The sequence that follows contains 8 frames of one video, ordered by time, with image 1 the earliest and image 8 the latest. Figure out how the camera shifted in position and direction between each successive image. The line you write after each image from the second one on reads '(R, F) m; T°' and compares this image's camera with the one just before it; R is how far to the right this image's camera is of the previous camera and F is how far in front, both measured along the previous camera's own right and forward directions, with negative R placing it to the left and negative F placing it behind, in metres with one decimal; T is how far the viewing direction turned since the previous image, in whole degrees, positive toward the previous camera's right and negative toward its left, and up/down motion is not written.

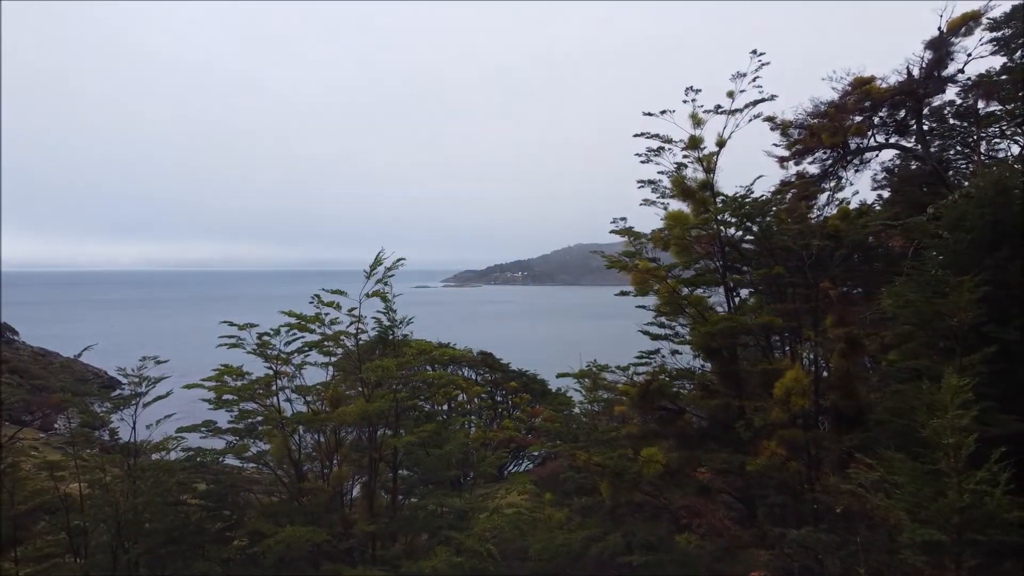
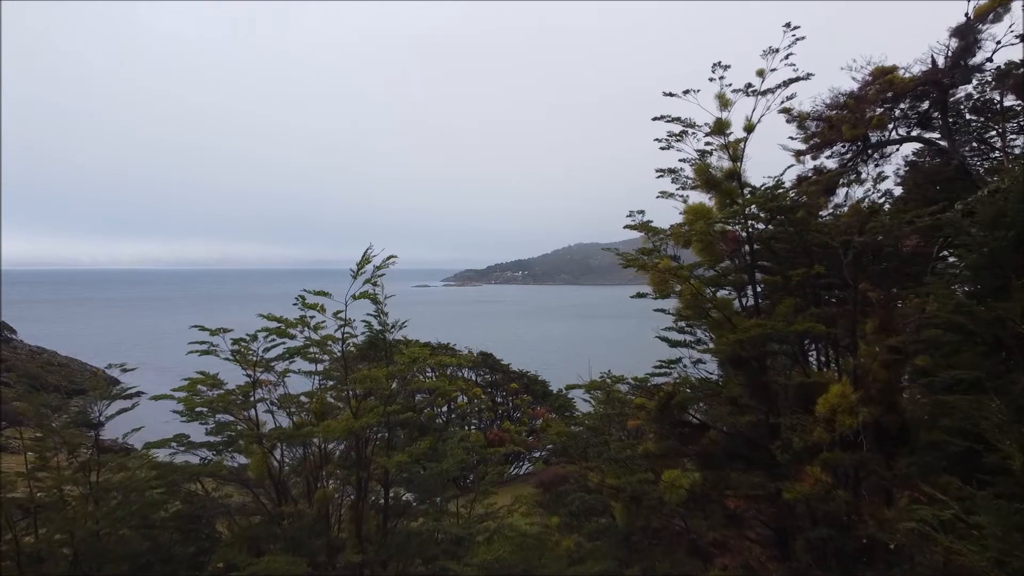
(0.0, +0.6) m; 0°
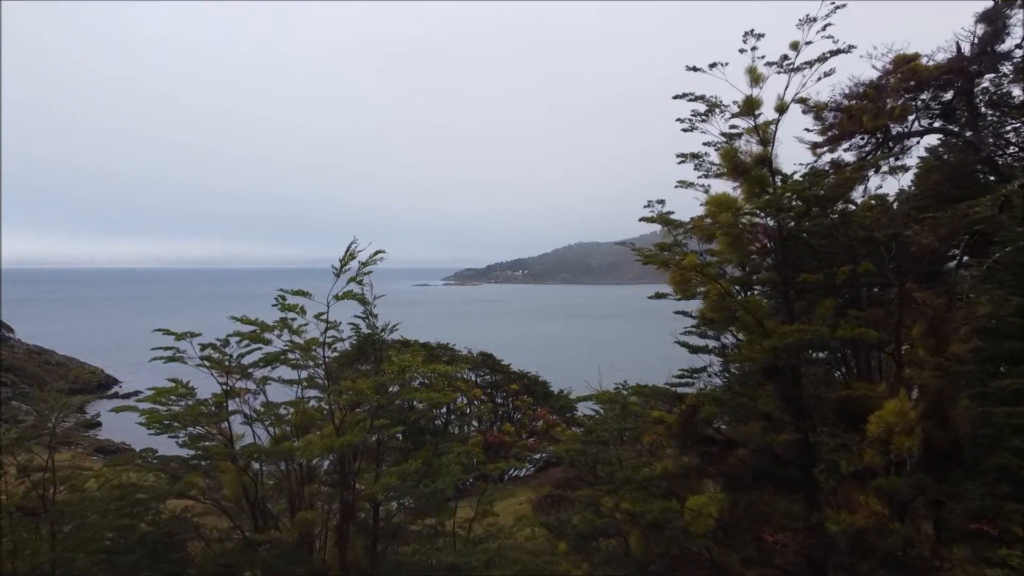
(0.0, +0.6) m; 0°
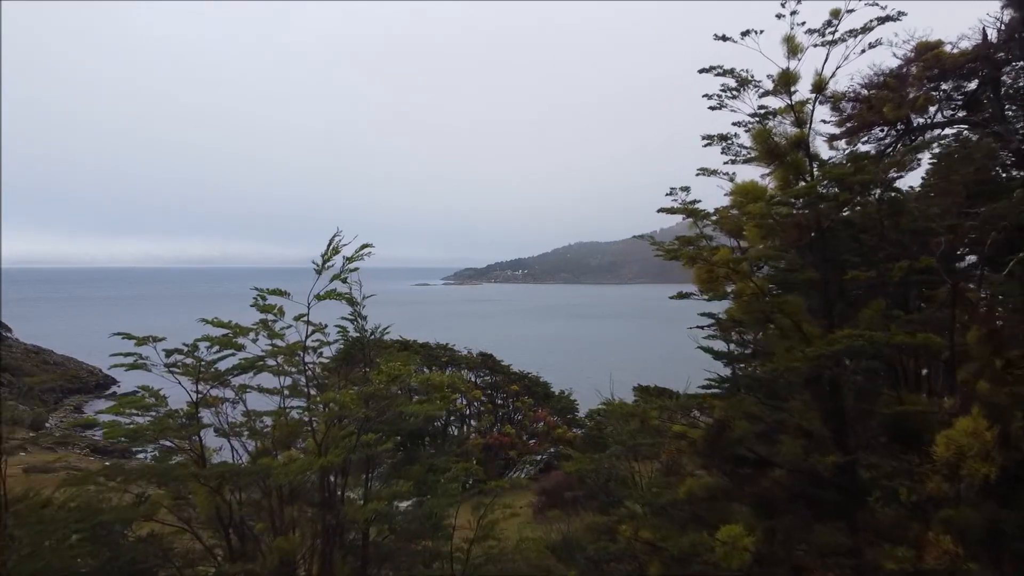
(0.0, +0.6) m; 0°
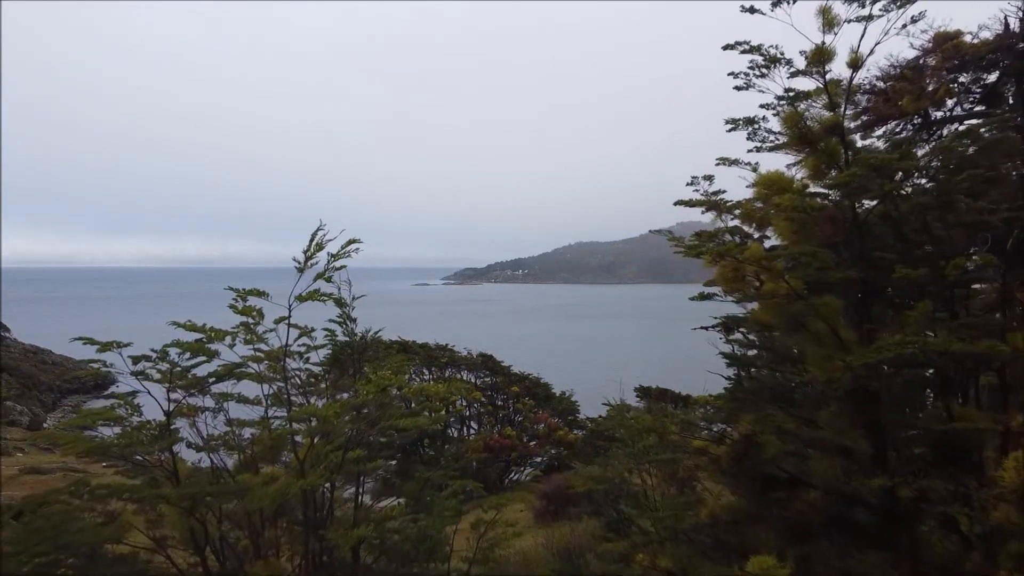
(0.0, +0.4) m; 0°
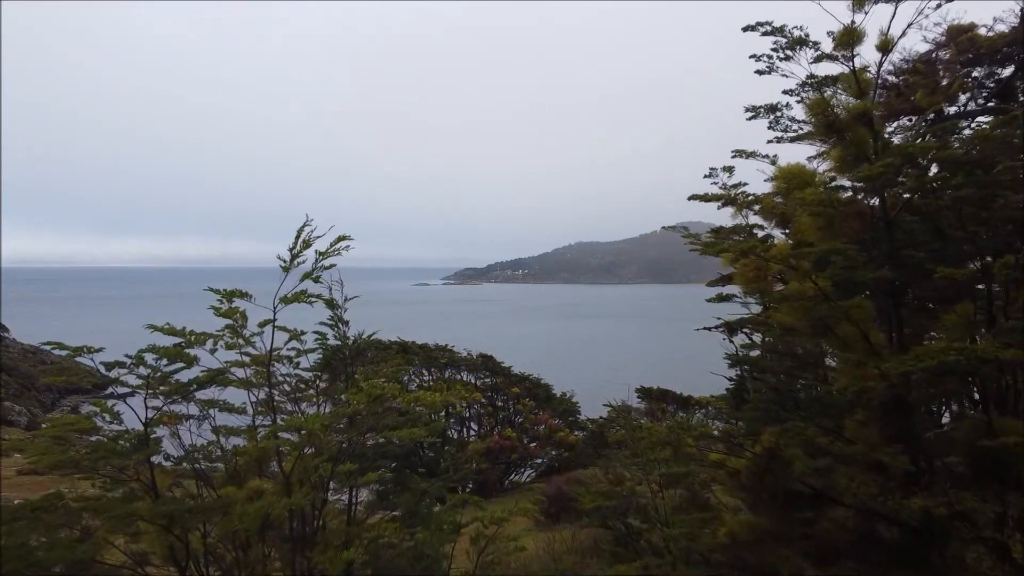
(0.0, +0.3) m; 0°
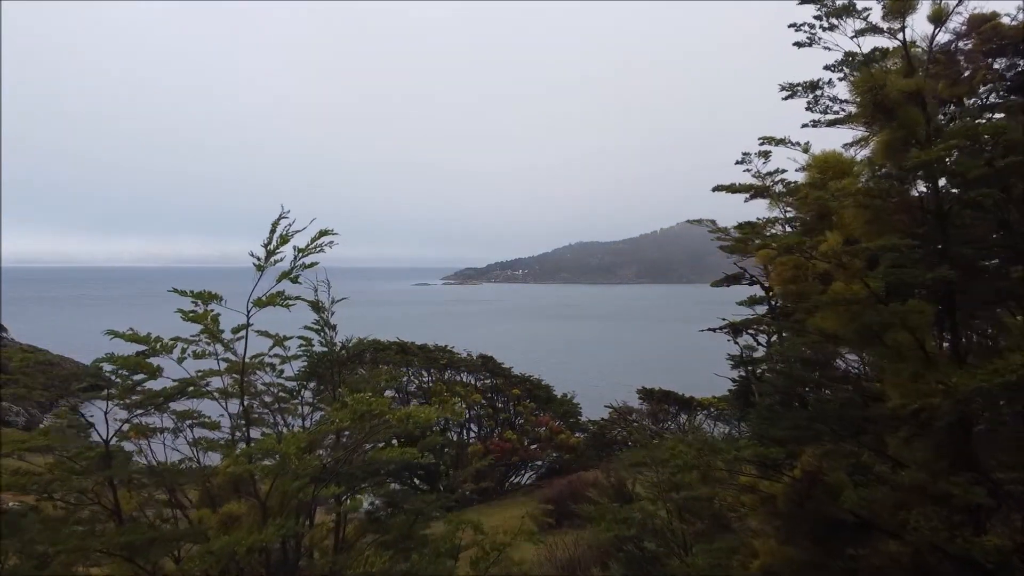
(0.0, +0.4) m; 0°
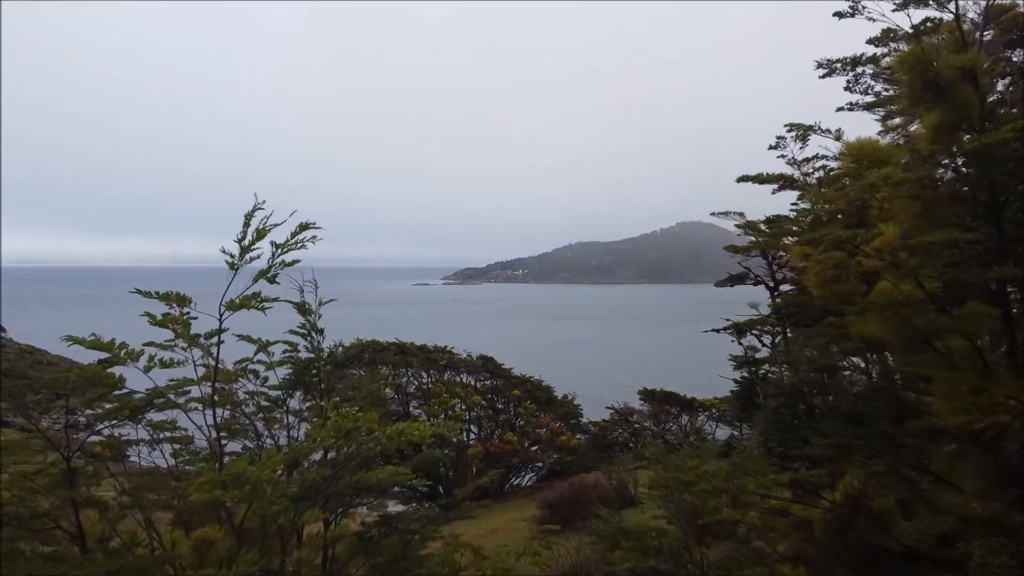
(0.0, +0.3) m; 0°
